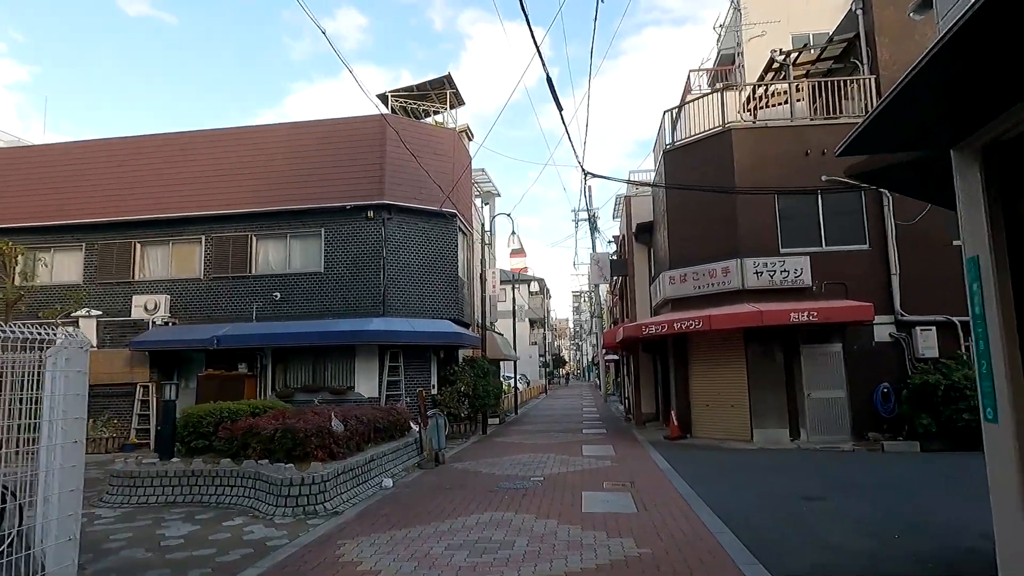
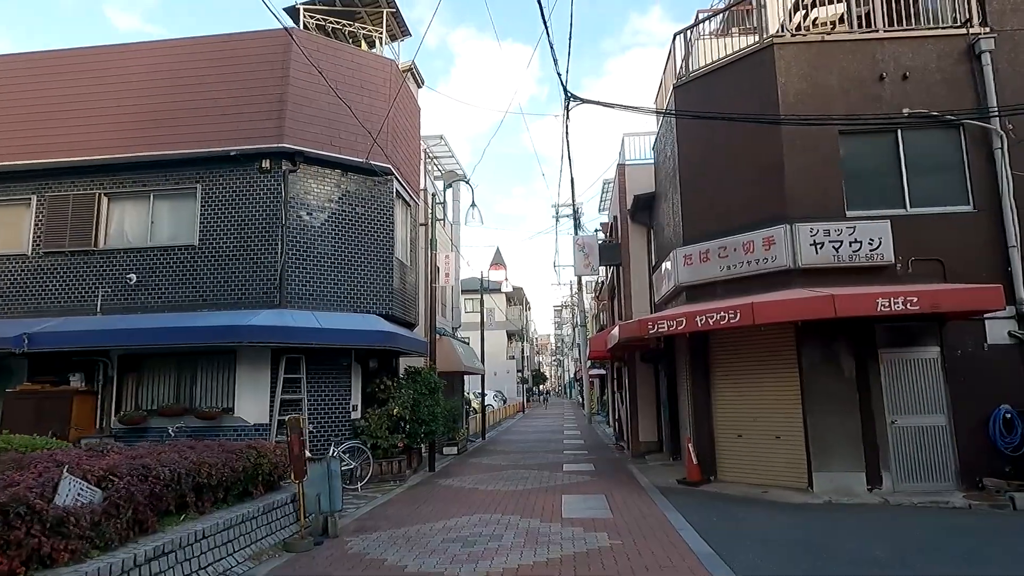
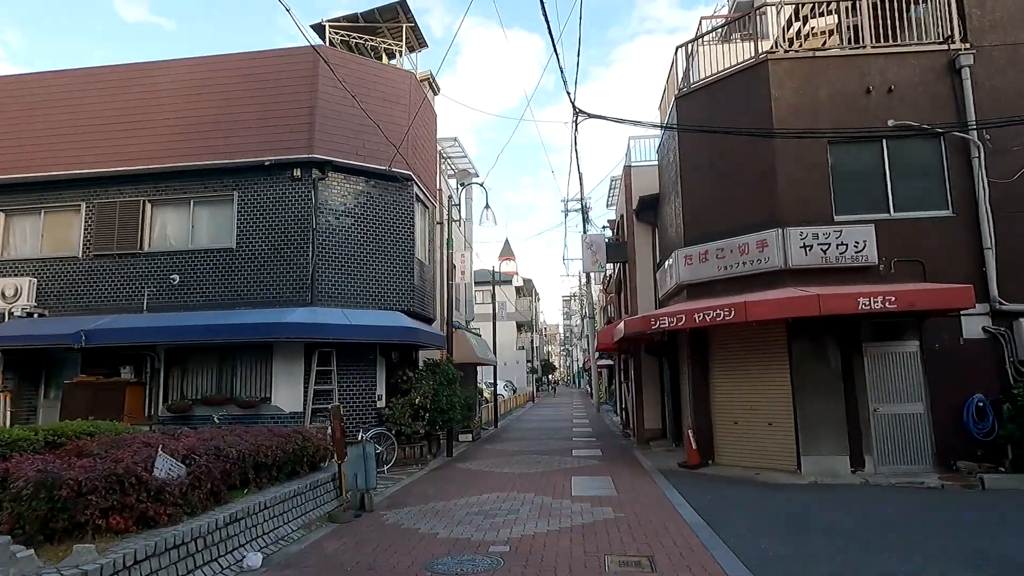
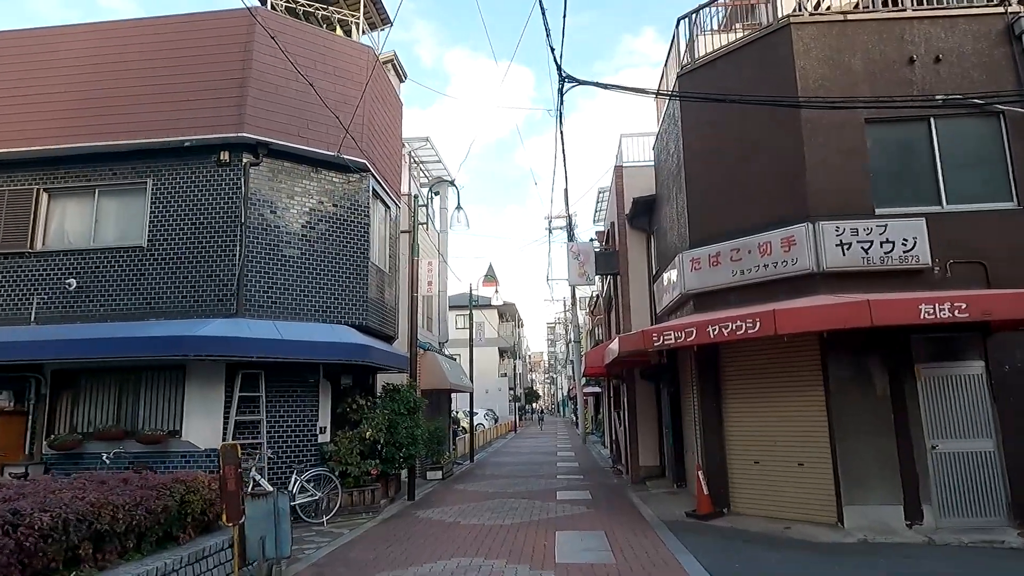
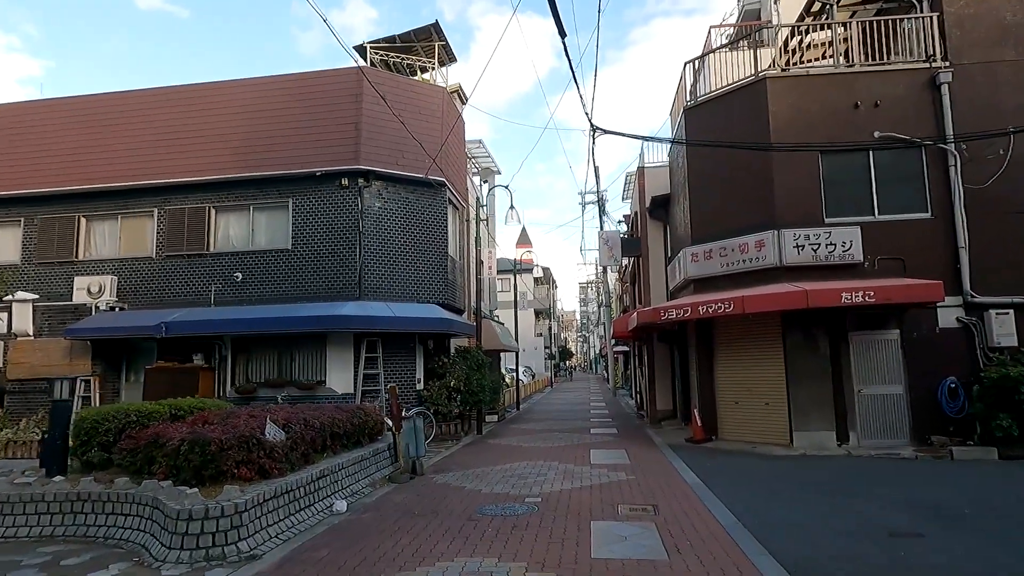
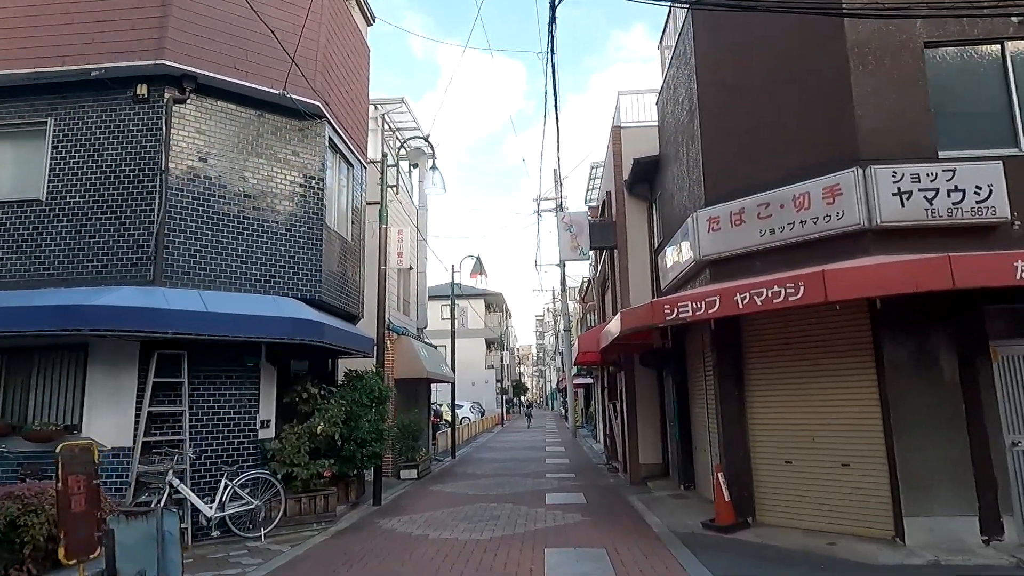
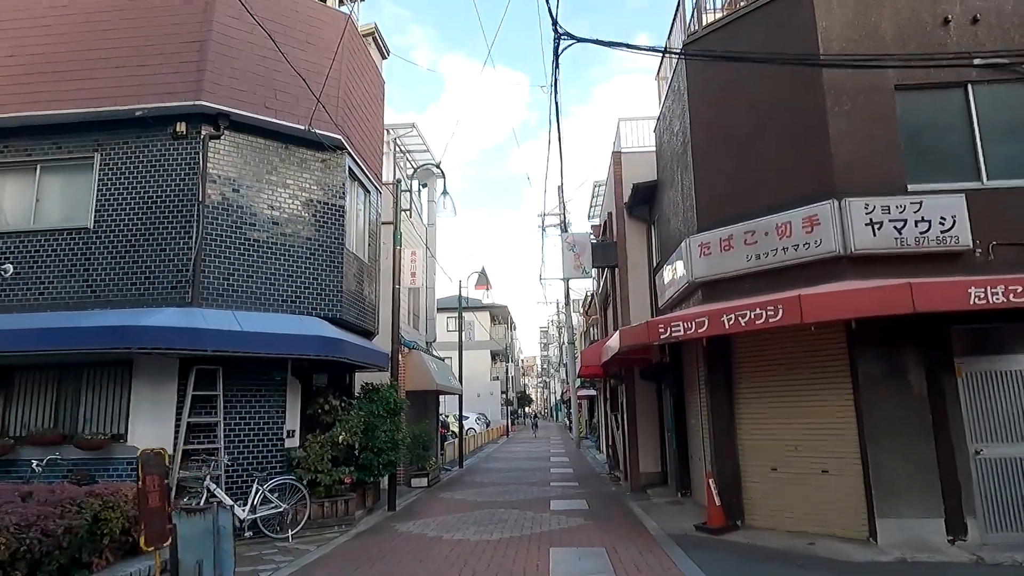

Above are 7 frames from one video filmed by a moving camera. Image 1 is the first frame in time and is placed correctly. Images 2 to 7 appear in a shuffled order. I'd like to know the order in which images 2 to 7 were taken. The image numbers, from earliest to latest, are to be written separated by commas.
5, 3, 2, 4, 7, 6
